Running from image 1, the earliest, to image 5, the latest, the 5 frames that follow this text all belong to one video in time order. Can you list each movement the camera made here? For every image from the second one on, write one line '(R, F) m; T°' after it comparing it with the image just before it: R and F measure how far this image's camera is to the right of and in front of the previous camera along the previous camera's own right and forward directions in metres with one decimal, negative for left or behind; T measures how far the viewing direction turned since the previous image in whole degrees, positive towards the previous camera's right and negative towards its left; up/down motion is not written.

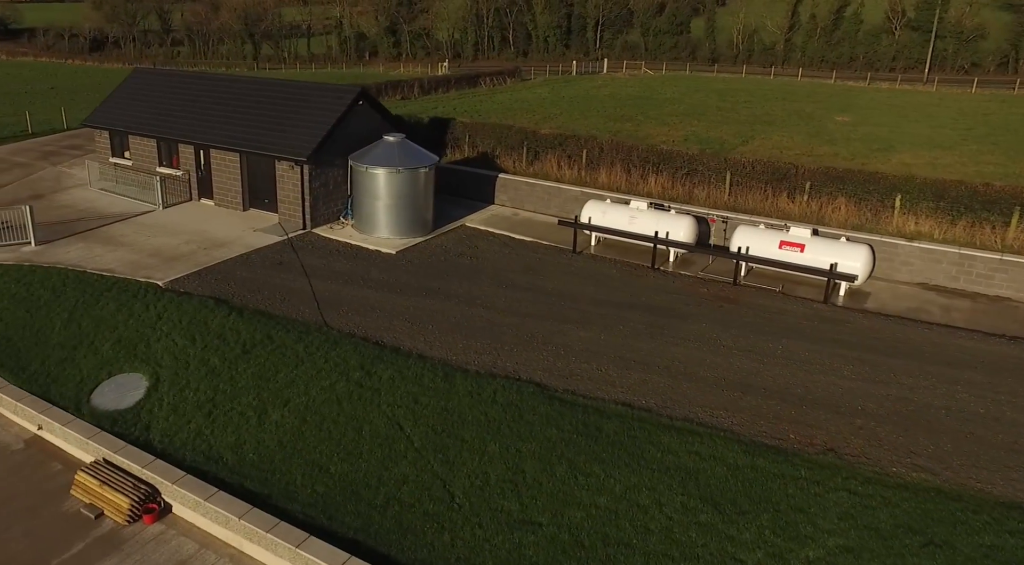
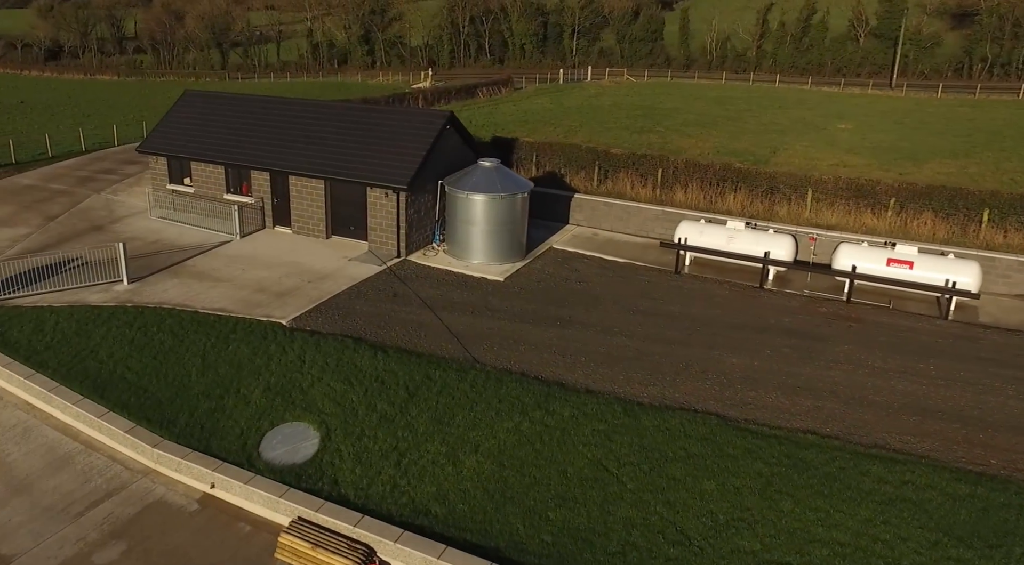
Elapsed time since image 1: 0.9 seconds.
(-3.9, +0.3) m; +5°
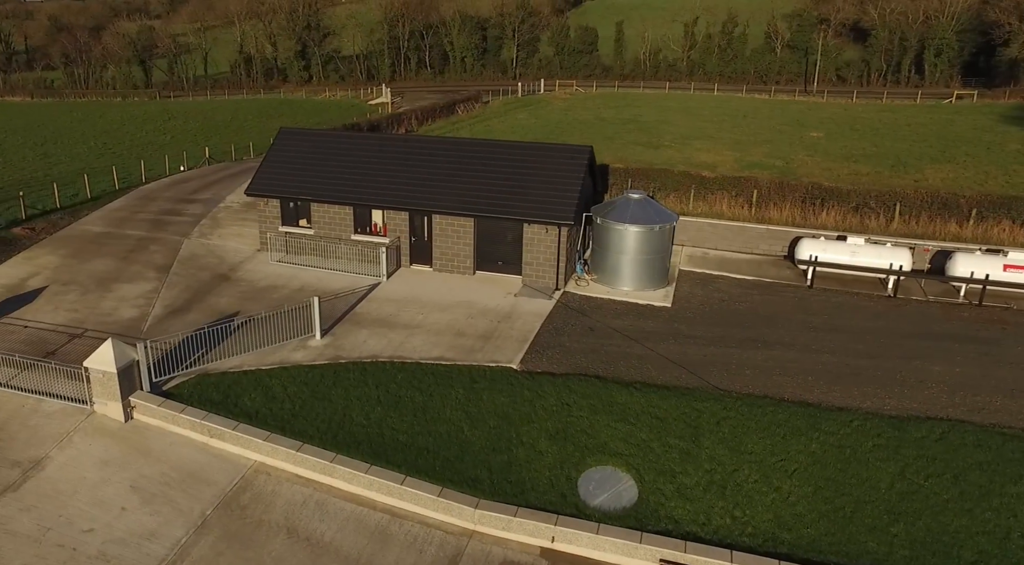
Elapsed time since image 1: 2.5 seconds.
(-6.9, +0.2) m; +10°
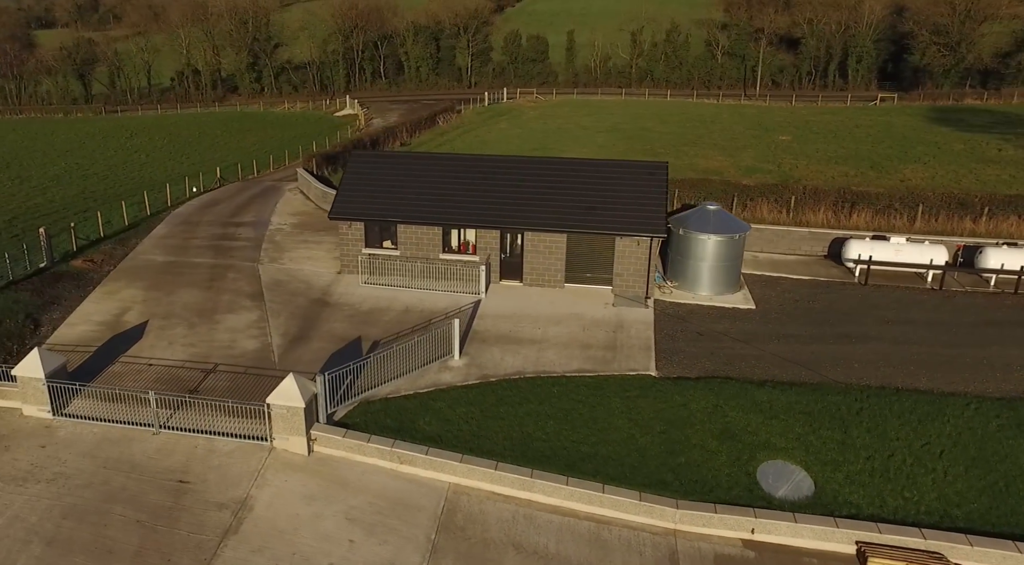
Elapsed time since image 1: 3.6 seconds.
(-4.7, -0.3) m; +7°
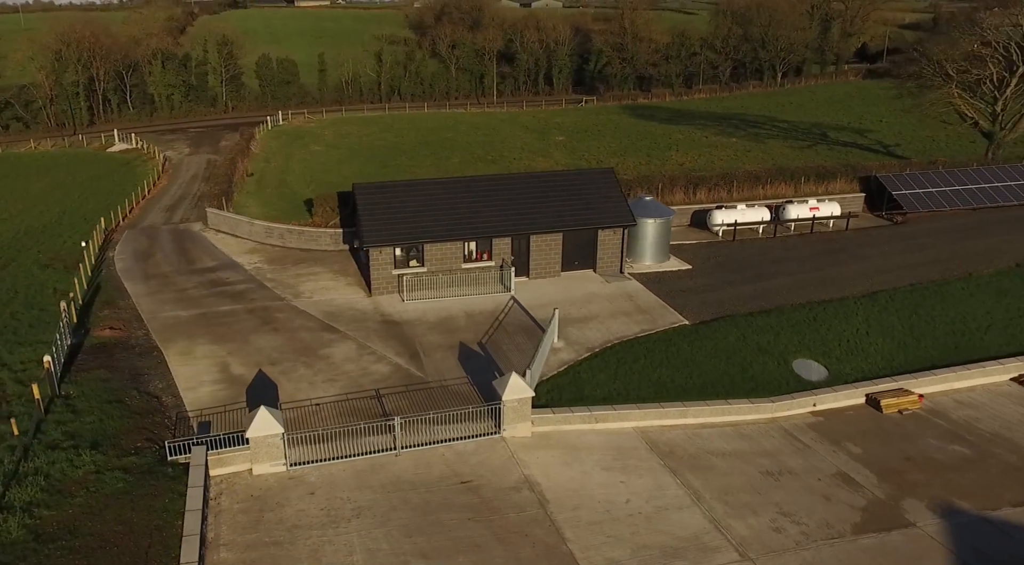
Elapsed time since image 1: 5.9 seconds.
(-9.9, -0.7) m; +26°
